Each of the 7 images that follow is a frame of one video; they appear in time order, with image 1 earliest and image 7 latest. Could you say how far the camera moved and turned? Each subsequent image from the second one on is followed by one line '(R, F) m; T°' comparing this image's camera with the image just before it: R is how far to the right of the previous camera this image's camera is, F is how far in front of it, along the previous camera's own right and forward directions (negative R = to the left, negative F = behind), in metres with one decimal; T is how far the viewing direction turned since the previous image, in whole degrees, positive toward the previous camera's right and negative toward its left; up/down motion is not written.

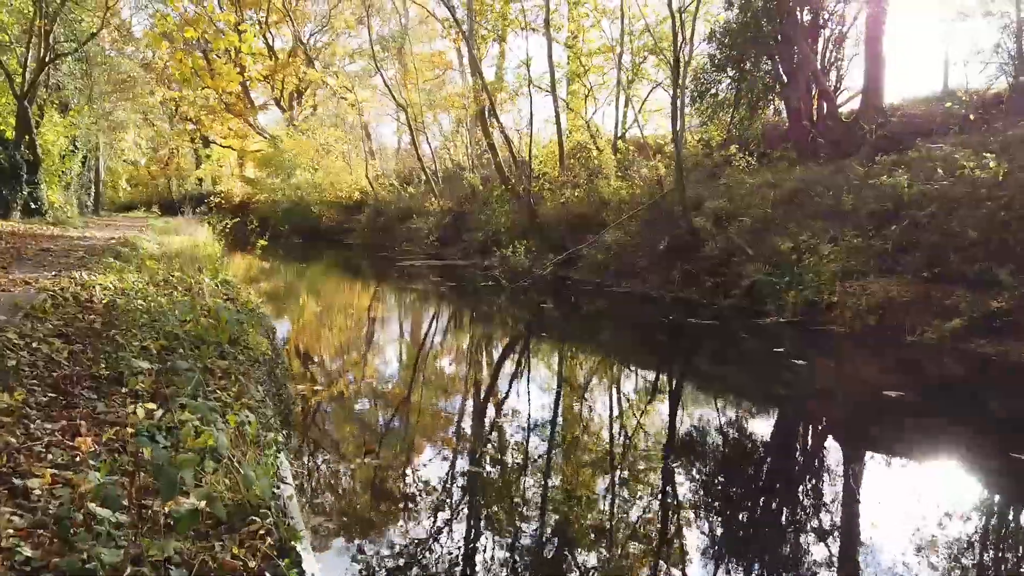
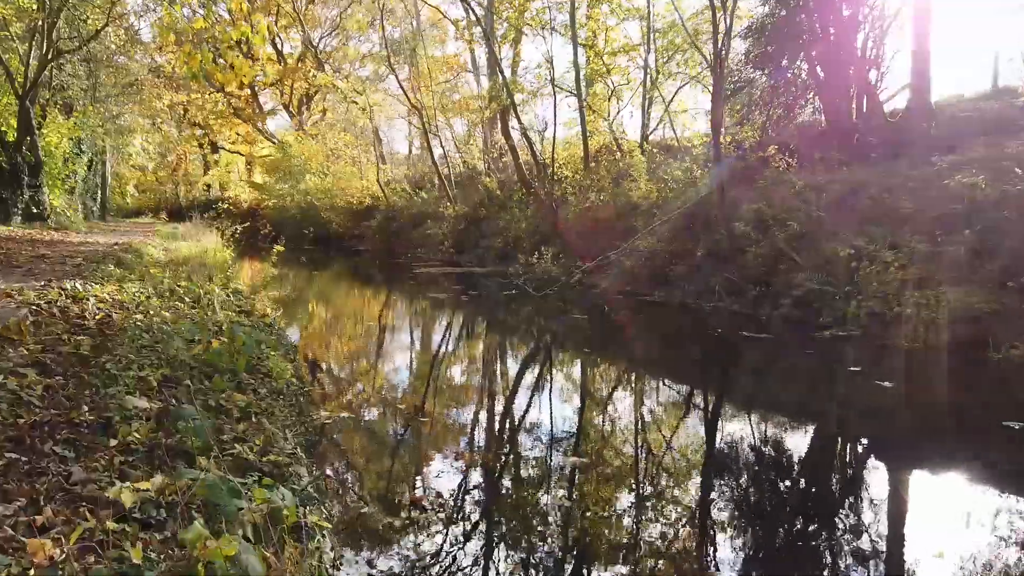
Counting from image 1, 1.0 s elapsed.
(-0.4, +0.8) m; -1°
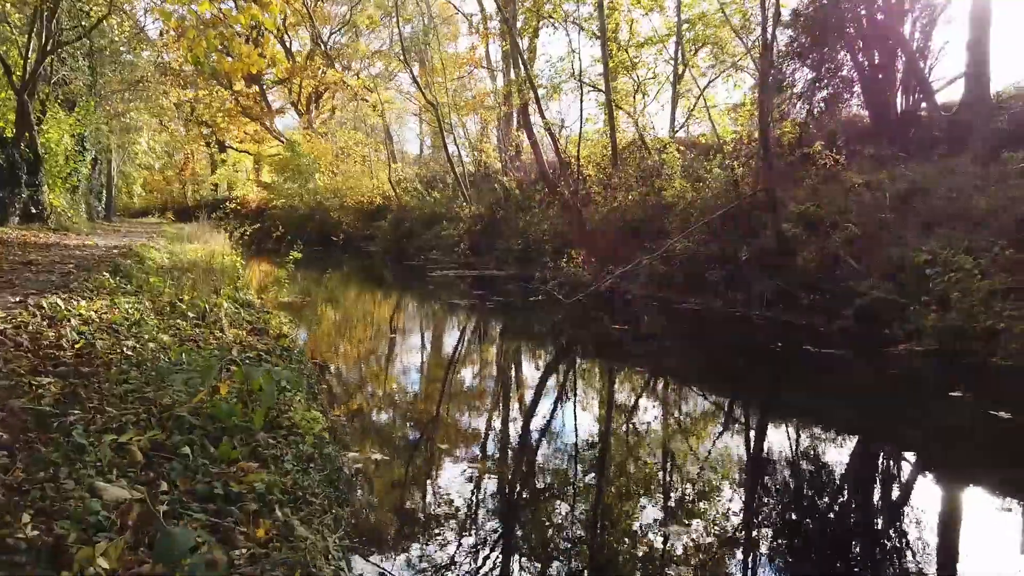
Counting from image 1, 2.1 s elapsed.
(-0.4, +0.8) m; -1°
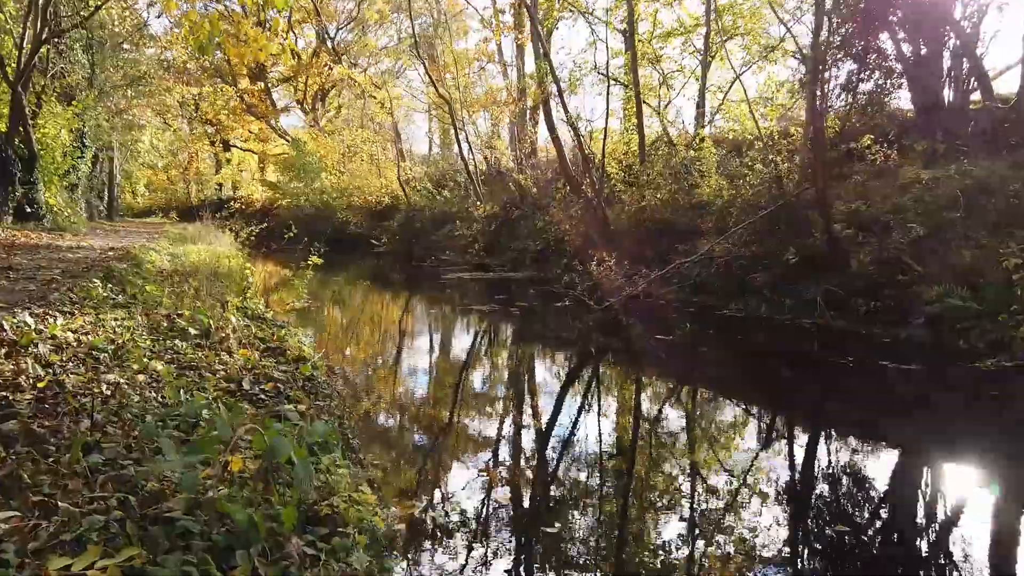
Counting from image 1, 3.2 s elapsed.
(-0.4, +0.8) m; 0°
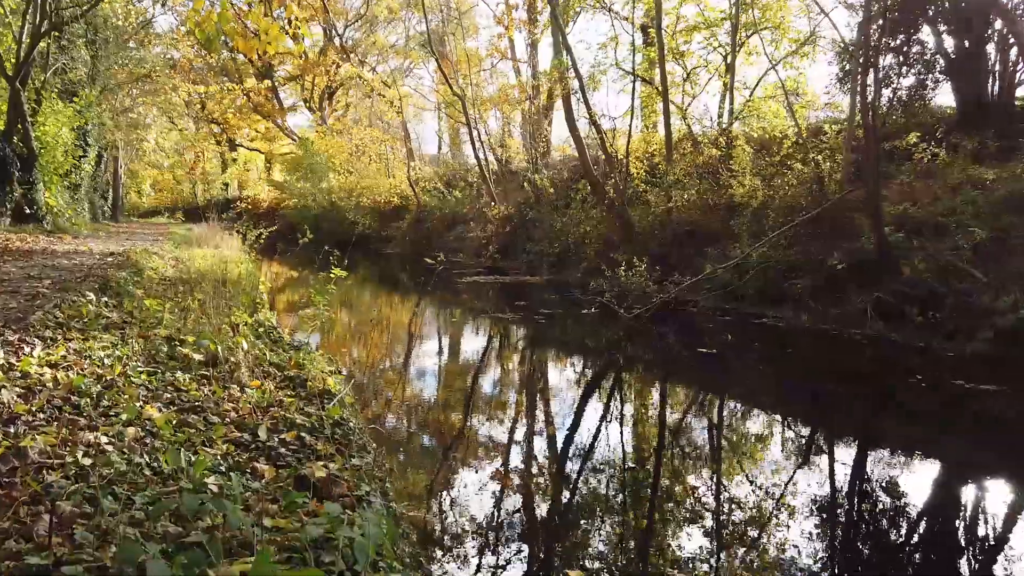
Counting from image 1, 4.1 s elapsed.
(-0.3, +0.6) m; 0°
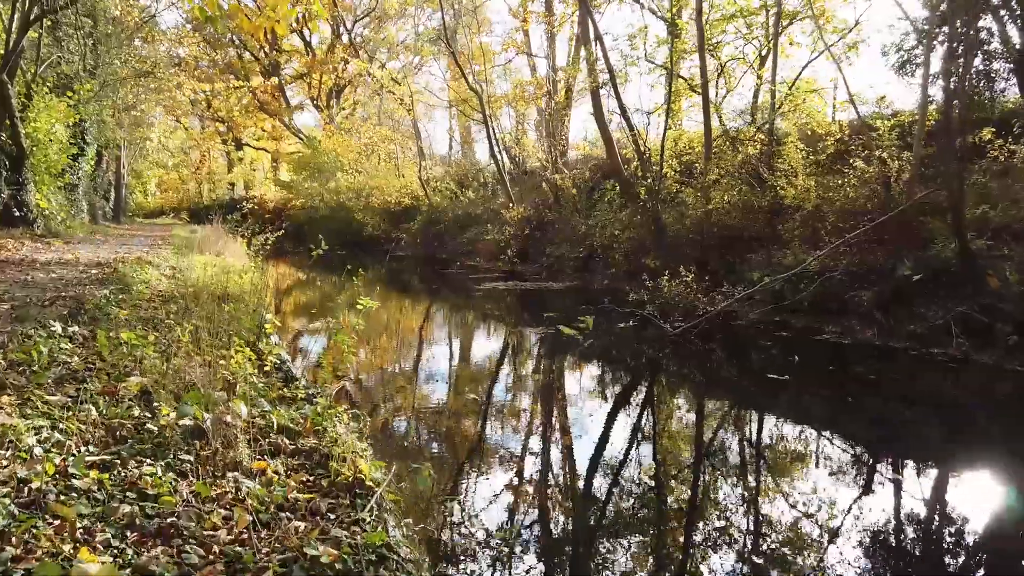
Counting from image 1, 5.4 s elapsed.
(-0.4, +1.0) m; -1°
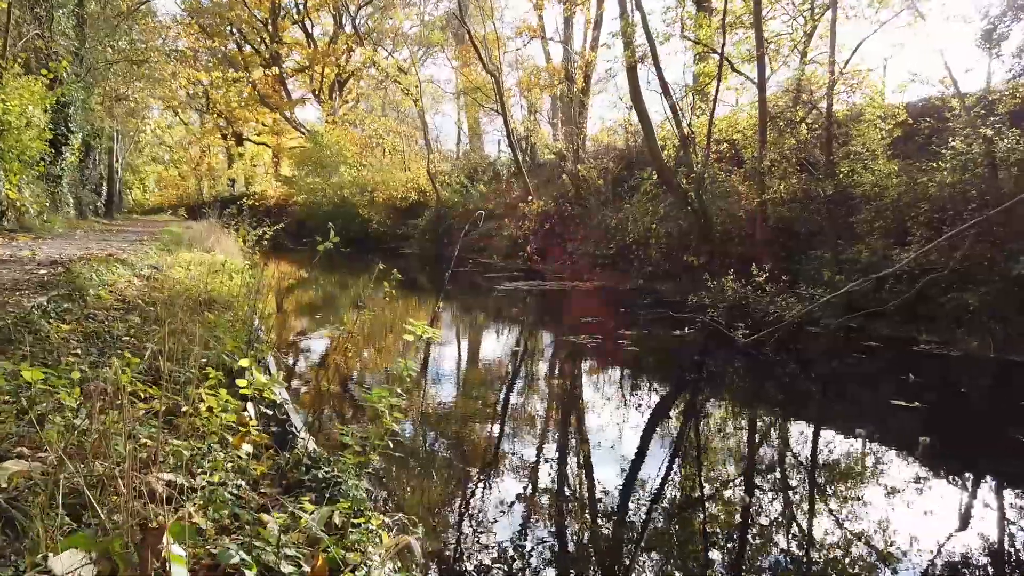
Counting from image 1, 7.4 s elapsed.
(-0.5, +1.3) m; 0°
